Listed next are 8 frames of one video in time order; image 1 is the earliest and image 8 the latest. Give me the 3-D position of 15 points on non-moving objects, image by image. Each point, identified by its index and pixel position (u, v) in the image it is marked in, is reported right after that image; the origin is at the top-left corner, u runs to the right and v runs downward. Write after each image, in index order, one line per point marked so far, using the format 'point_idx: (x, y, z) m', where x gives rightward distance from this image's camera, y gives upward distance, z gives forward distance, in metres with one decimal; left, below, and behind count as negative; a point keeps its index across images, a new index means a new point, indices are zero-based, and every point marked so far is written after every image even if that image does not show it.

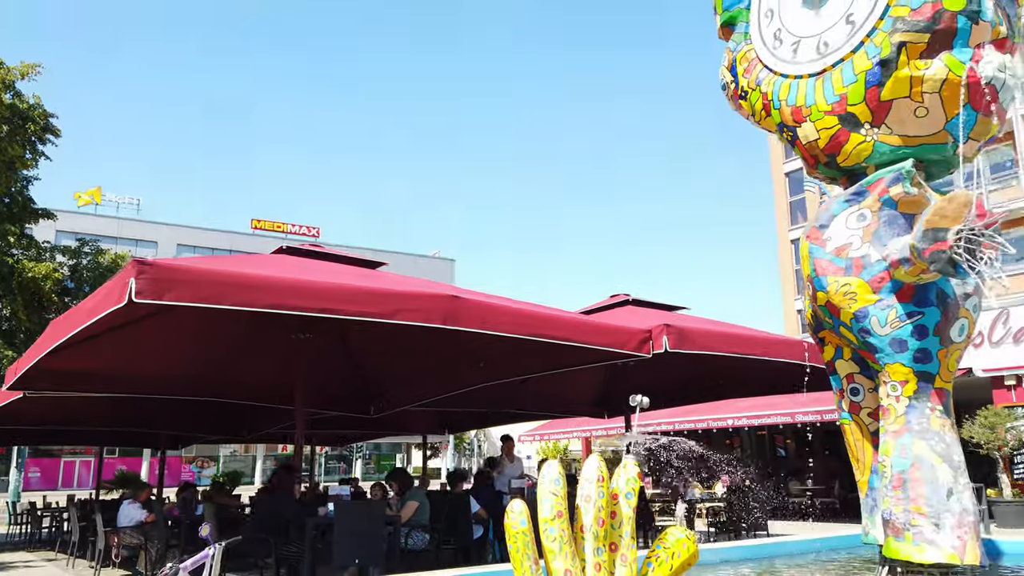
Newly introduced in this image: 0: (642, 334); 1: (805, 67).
0: (+1.3, -0.5, +7.7) m
1: (+2.2, +1.6, +5.7) m
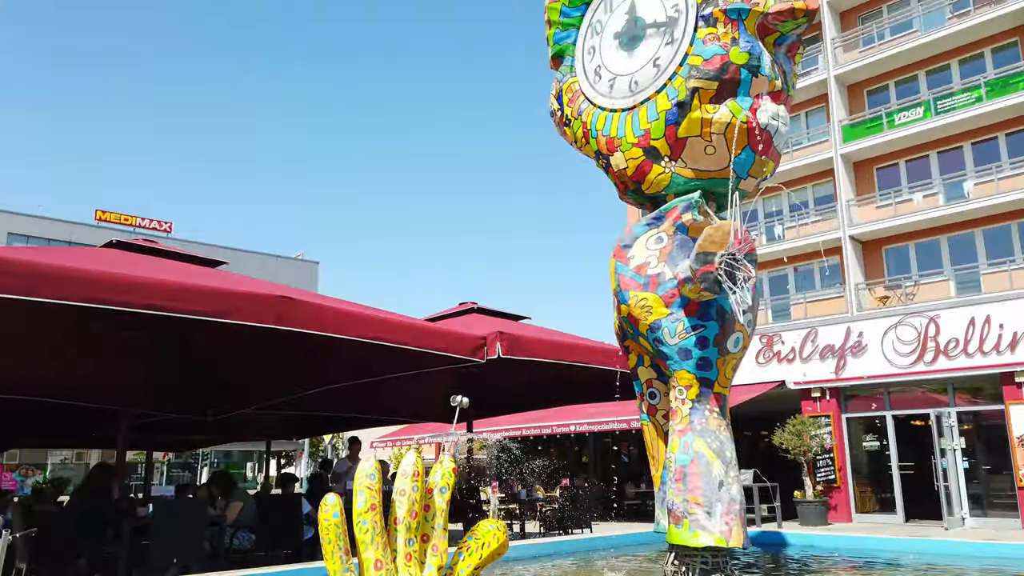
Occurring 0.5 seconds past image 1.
0: (-0.4, -0.6, +8.1) m
1: (+0.9, +1.5, +6.3) m
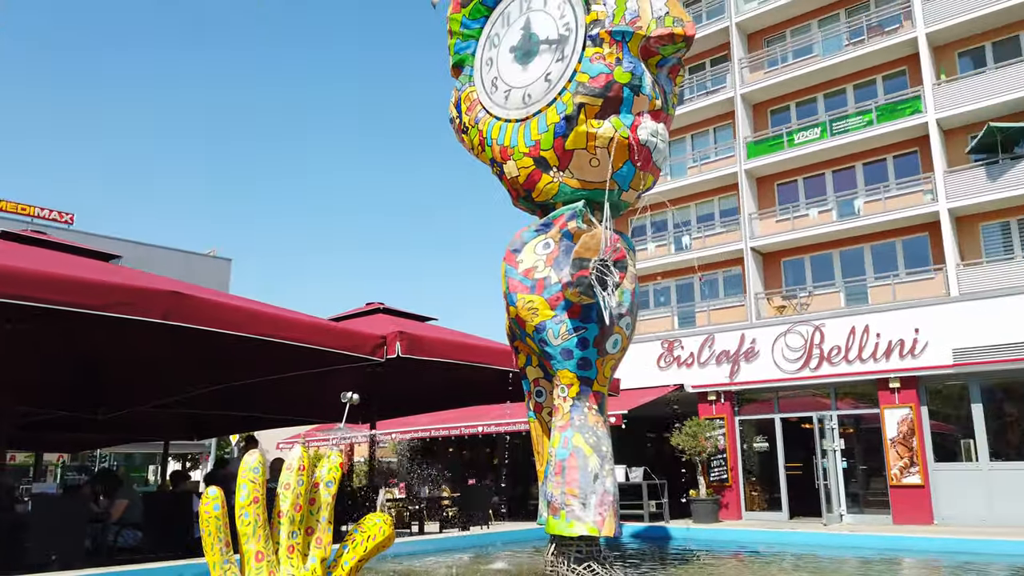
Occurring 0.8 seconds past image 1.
0: (-1.5, -0.6, +8.3) m
1: (0.0, +1.5, +6.6) m
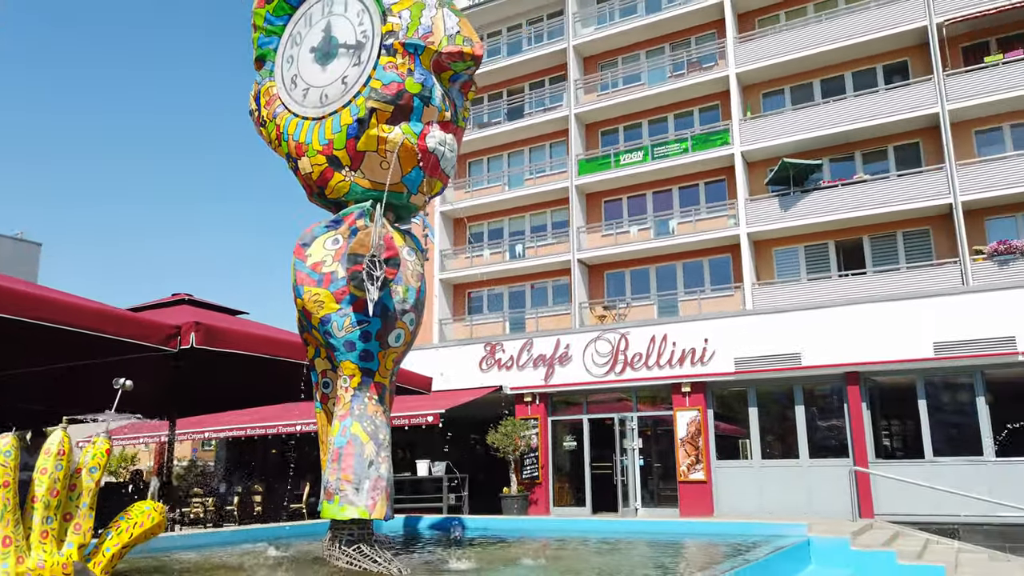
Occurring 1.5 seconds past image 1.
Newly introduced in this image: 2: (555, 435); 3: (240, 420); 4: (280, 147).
0: (-3.7, -0.4, +8.1) m
1: (-1.8, +1.6, +6.8) m
2: (+1.1, -3.6, +18.6) m
3: (-6.9, -3.4, +19.3) m
4: (-2.1, +1.3, +7.0) m
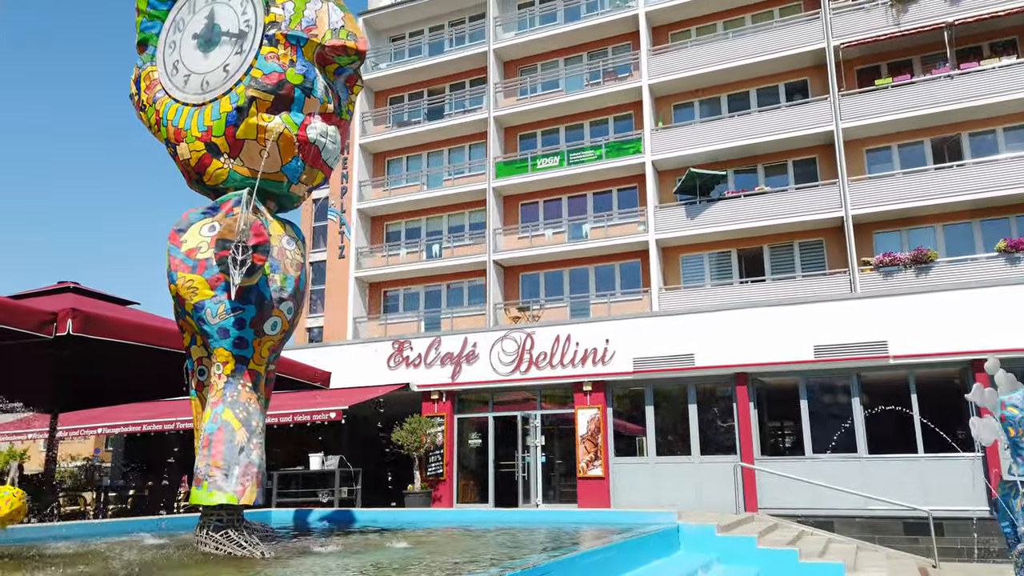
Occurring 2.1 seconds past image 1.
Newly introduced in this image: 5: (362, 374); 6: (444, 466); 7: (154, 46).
0: (-4.9, -0.3, +7.9) m
1: (-2.9, +1.7, +6.8) m
2: (-1.3, -3.6, +18.8) m
3: (-9.2, -3.2, +18.7) m
4: (-3.2, +1.4, +6.9) m
5: (-3.9, -2.2, +19.8) m
6: (-1.7, -4.3, +18.4) m
7: (-3.3, +2.3, +7.1) m
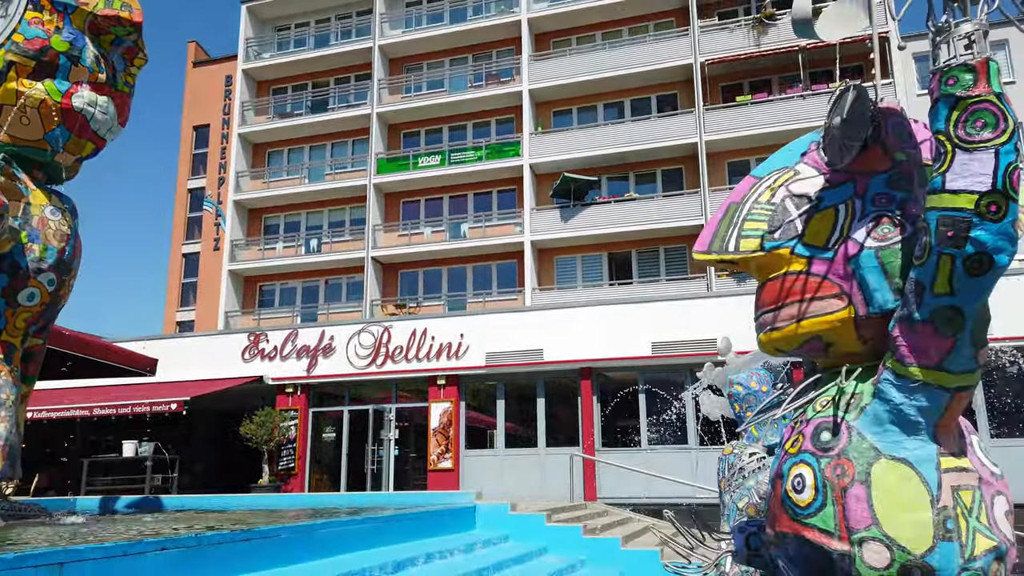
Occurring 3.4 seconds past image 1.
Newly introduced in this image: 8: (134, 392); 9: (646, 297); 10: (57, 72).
0: (-7.1, 0.0, +7.4) m
1: (-4.9, +2.0, +6.5) m
2: (-4.8, -3.4, +18.7) m
3: (-12.7, -2.8, +17.6) m
4: (-5.2, +1.7, +6.6) m
5: (-7.5, -2.0, +19.4) m
6: (-5.2, -4.1, +18.2) m
7: (-5.4, +2.6, +6.8) m
8: (-8.7, -2.4, +17.4) m
9: (+3.0, -0.2, +16.9) m
10: (-3.9, +1.8, +6.5) m
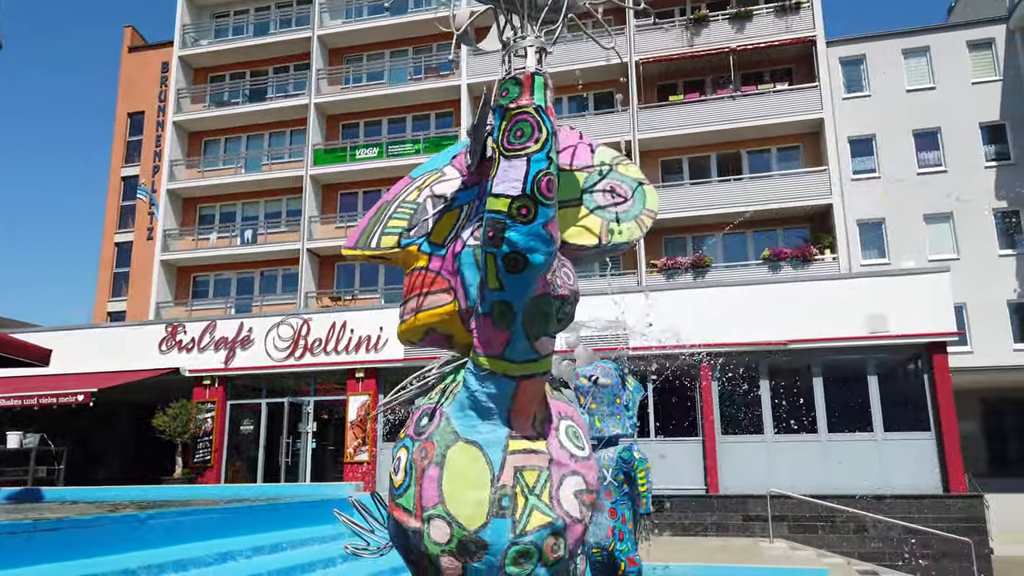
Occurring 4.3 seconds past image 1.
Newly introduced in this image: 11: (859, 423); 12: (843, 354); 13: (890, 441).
0: (-8.4, +0.2, +7.2) m
1: (-6.2, +2.1, +6.4) m
2: (-6.8, -3.2, +18.5) m
3: (-14.6, -2.5, +17.0) m
4: (-6.5, +1.8, +6.5) m
5: (-9.5, -1.7, +19.1) m
6: (-7.1, -3.9, +18.0) m
7: (-6.7, +2.7, +6.7) m
8: (-10.6, -2.2, +17.1) m
9: (+1.1, -0.1, +17.1) m
10: (-5.2, +2.0, +6.4) m
11: (+6.8, -2.6, +15.0) m
12: (+6.7, -1.3, +15.3) m
13: (+7.3, -3.0, +14.7) m
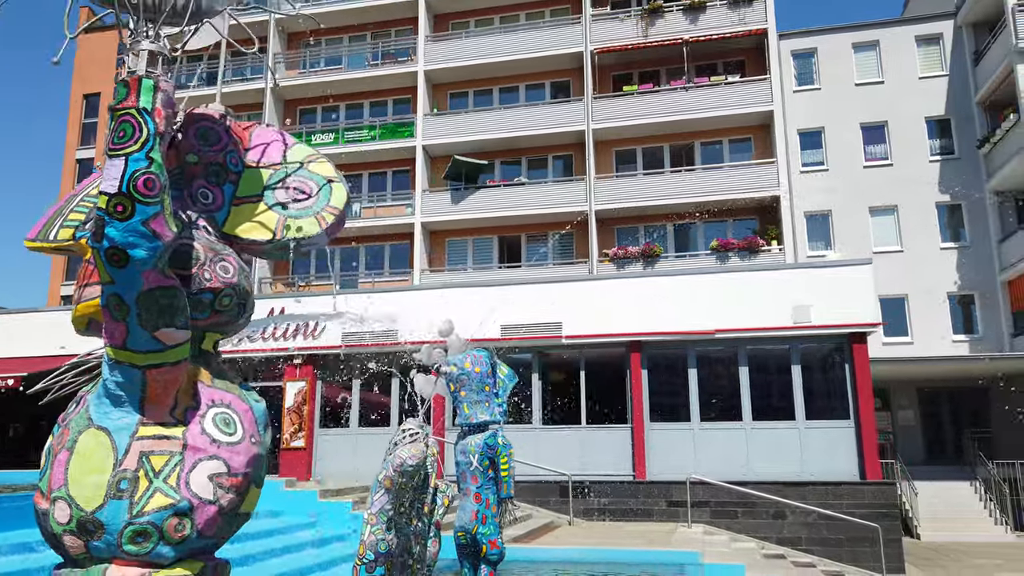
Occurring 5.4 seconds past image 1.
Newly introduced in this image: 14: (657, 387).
0: (-9.6, +0.4, +7.1) m
1: (-7.3, +2.2, +6.3) m
2: (-8.3, -2.8, +18.5) m
3: (-16.1, -2.1, +16.8) m
4: (-7.7, +2.0, +6.4) m
5: (-11.0, -1.3, +19.0) m
6: (-8.6, -3.6, +18.0) m
7: (-7.8, +2.8, +6.5) m
8: (-12.0, -1.8, +17.0) m
9: (-0.3, +0.2, +17.2) m
10: (-6.3, +2.1, +6.3) m
11: (+5.4, -2.5, +15.3) m
12: (+5.3, -1.1, +15.6) m
13: (+5.9, -2.8, +15.0) m
14: (+3.1, -2.1, +16.0) m
